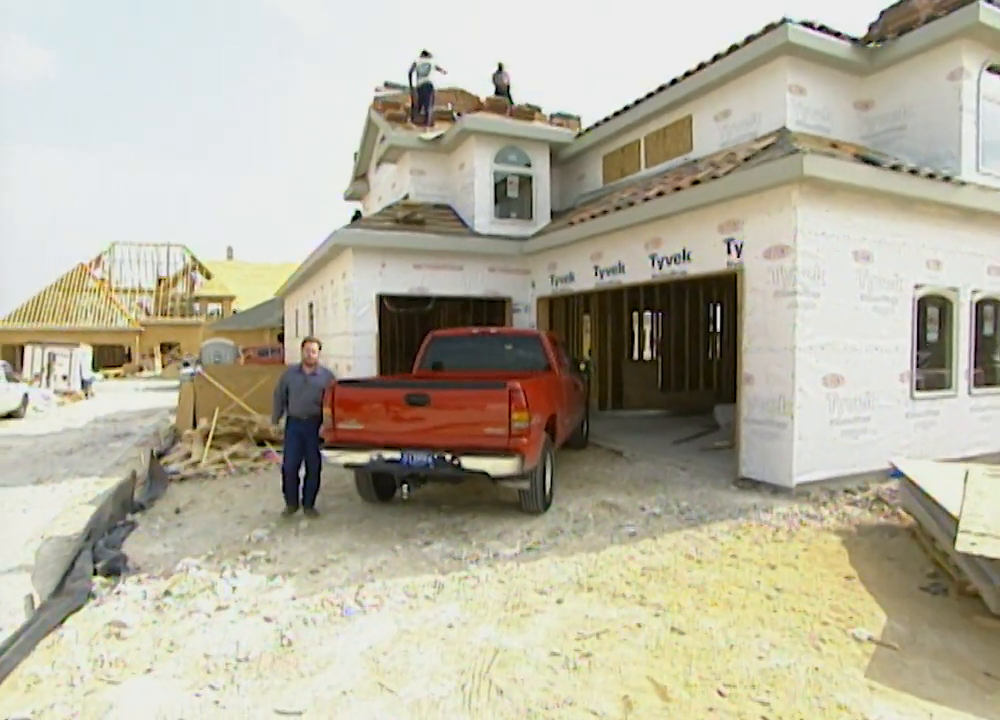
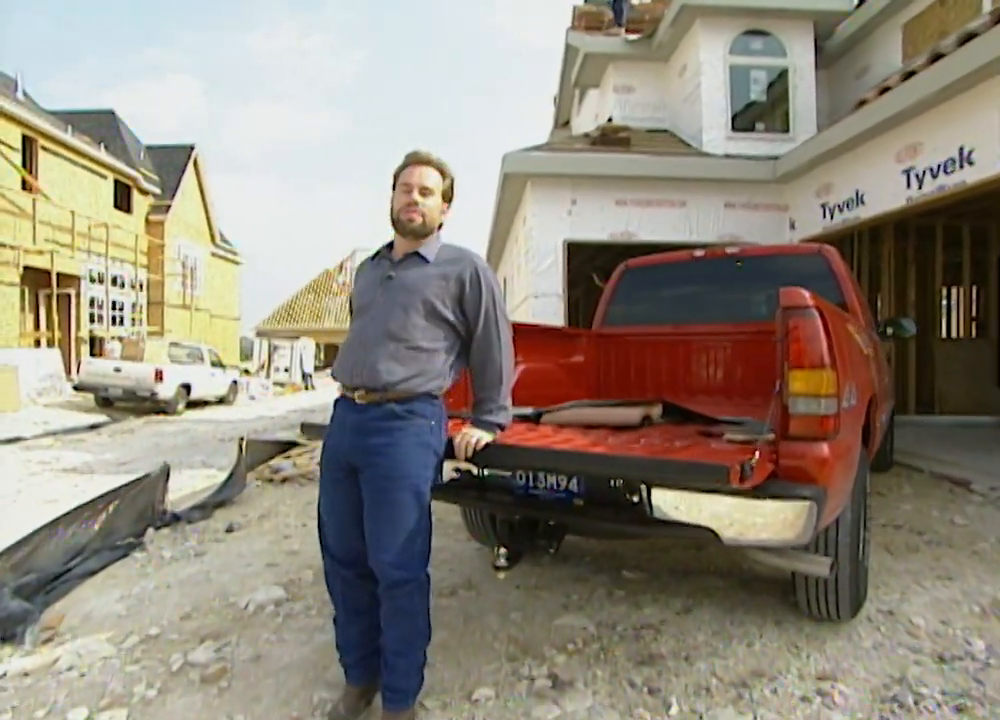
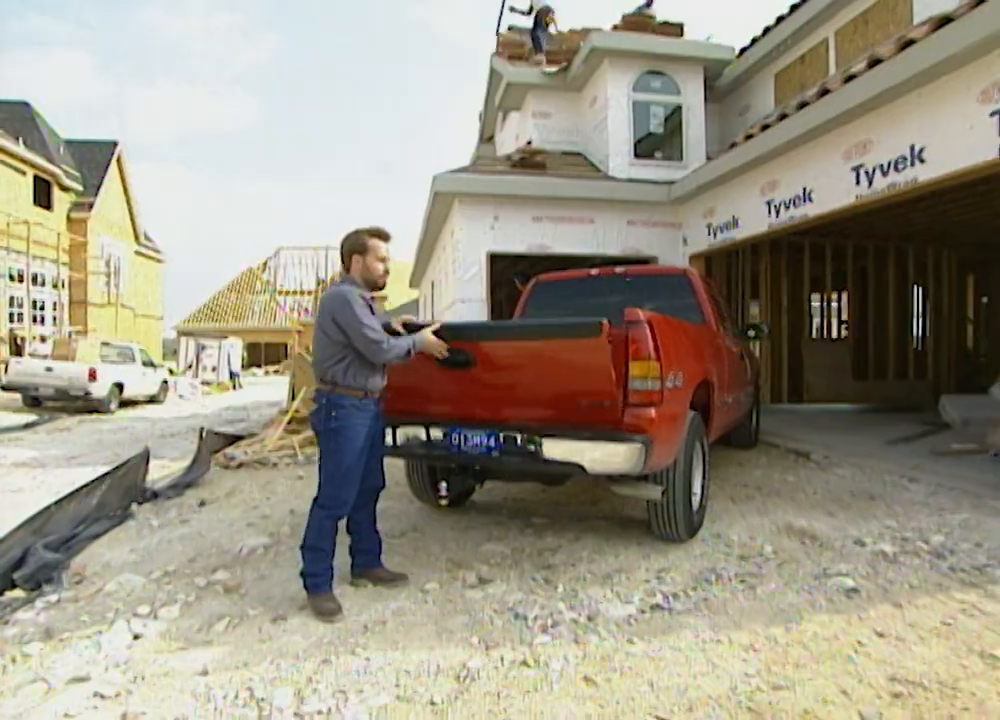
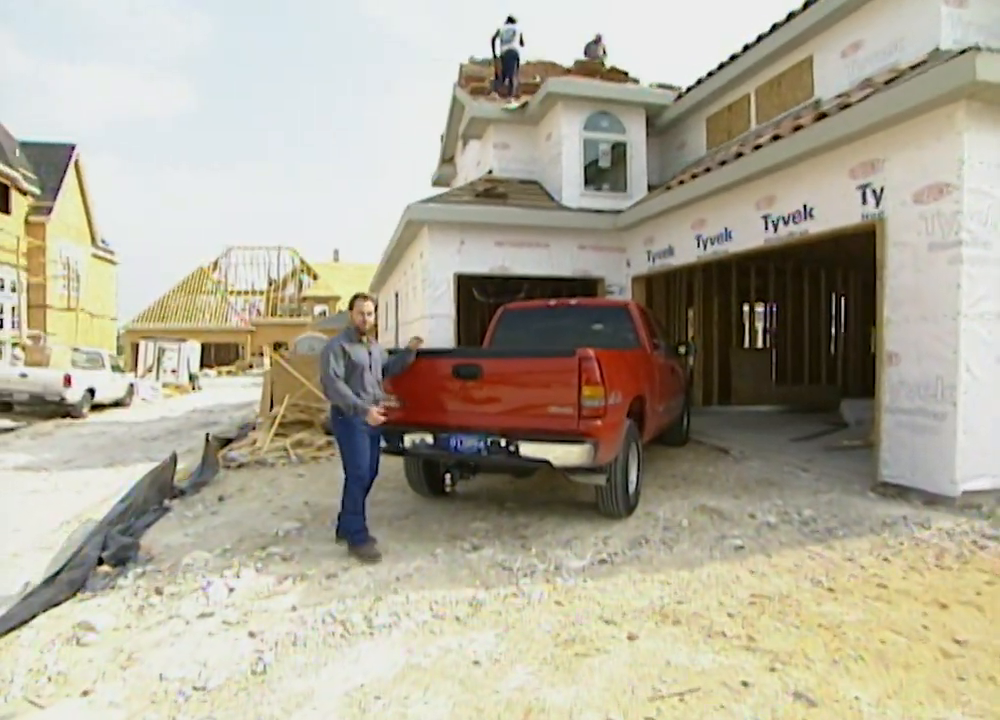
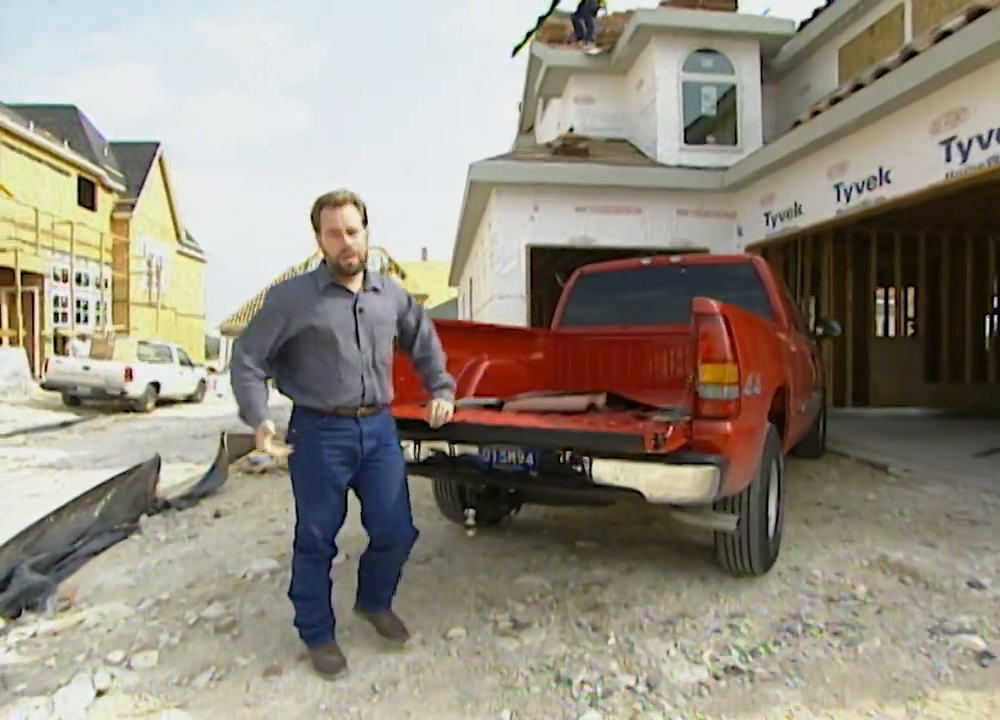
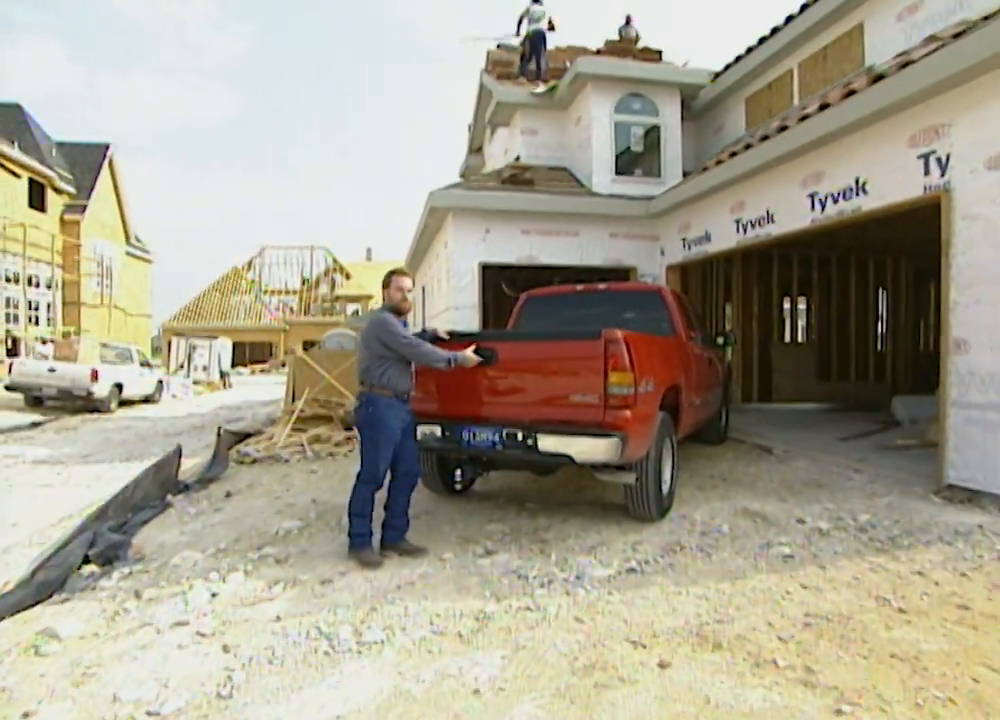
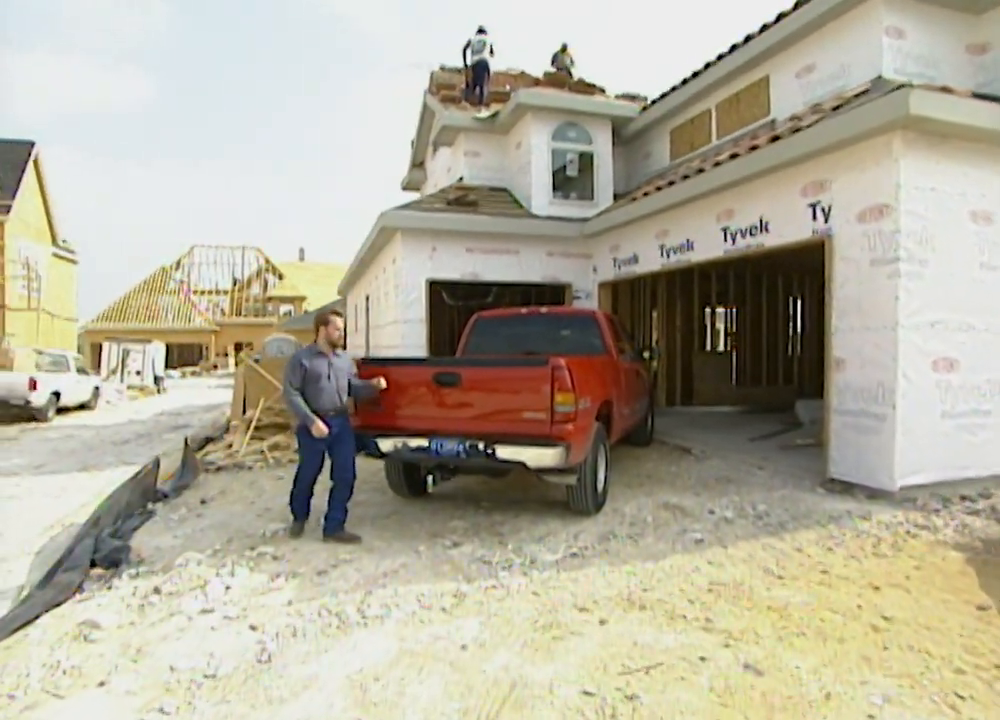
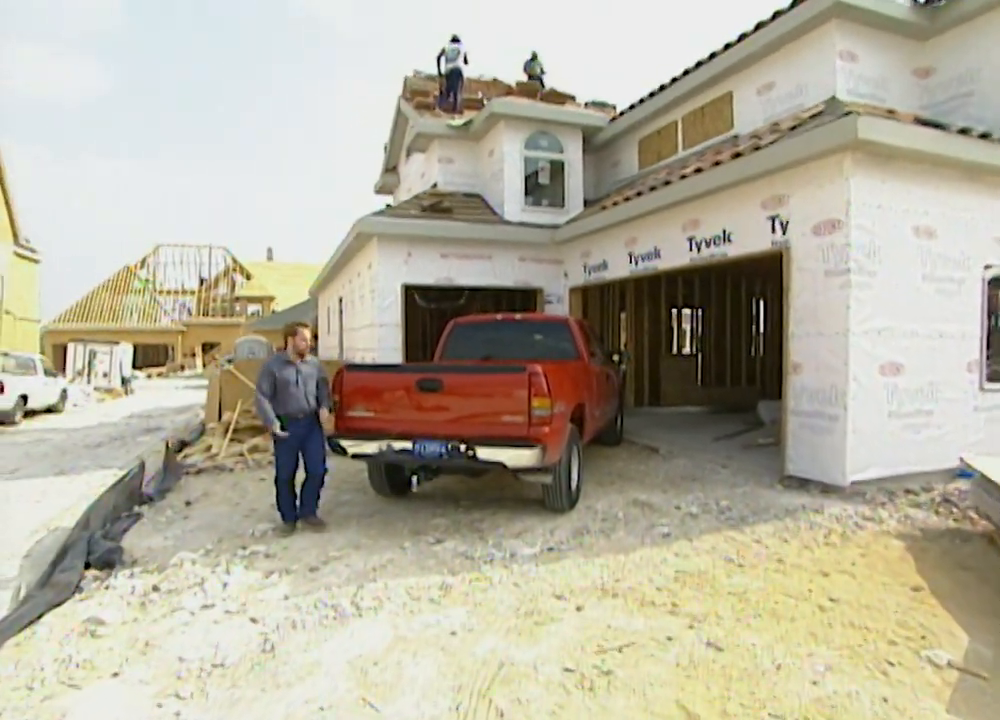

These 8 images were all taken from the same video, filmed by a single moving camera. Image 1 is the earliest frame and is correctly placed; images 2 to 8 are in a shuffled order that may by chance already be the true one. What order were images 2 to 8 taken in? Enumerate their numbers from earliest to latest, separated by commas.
8, 7, 4, 6, 3, 5, 2
